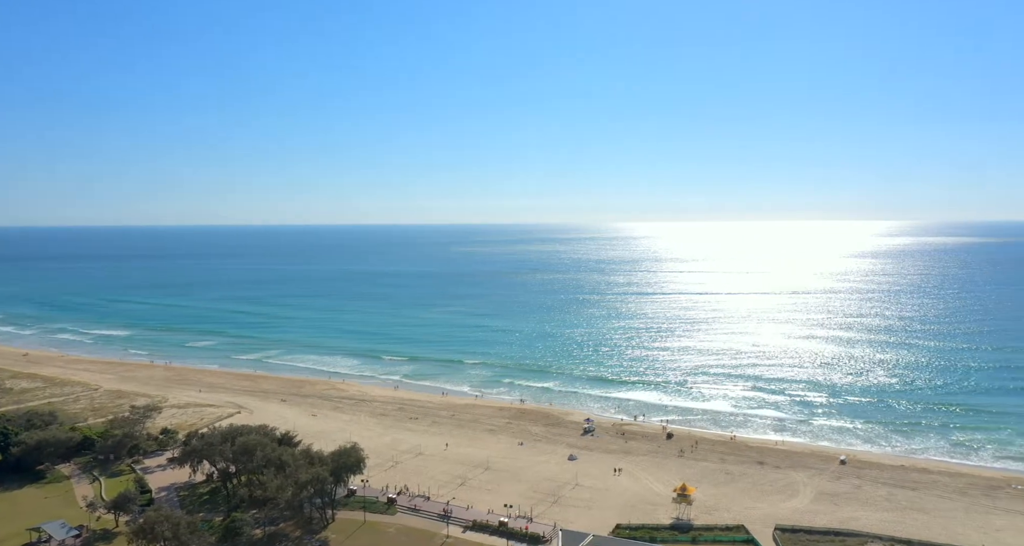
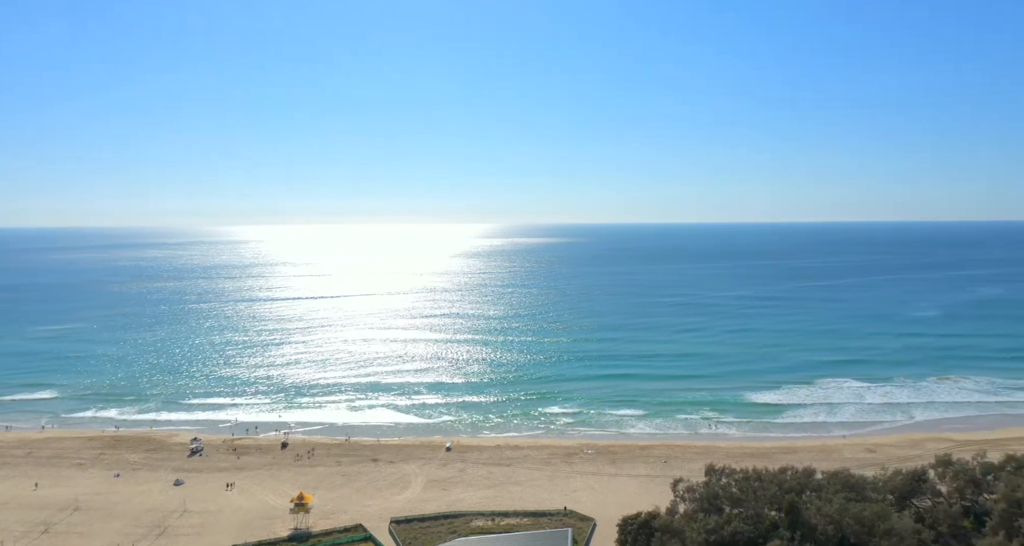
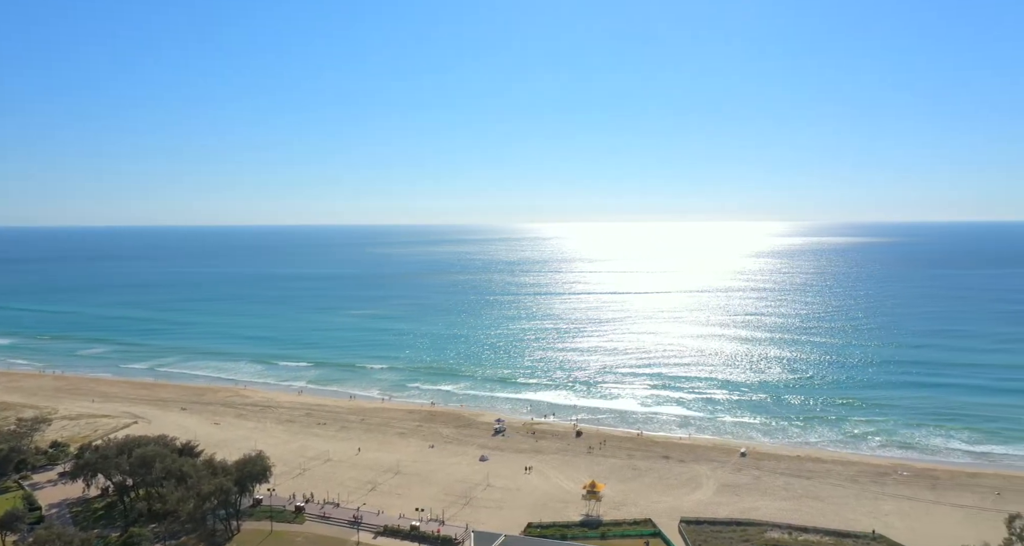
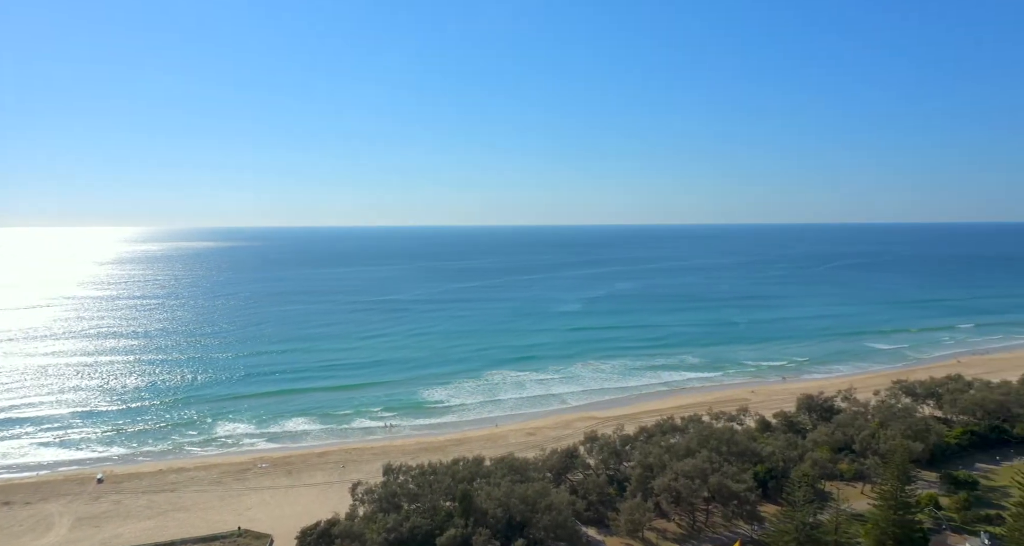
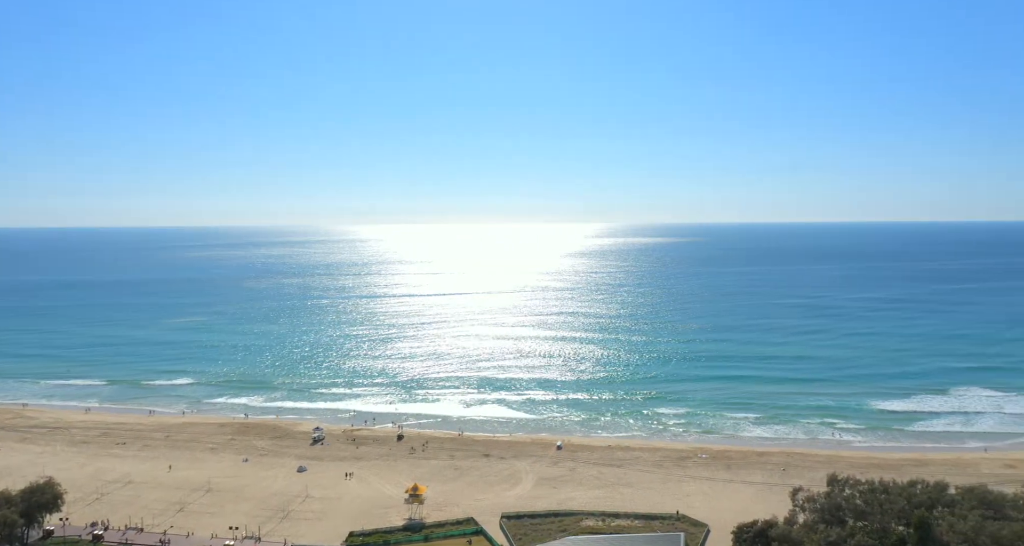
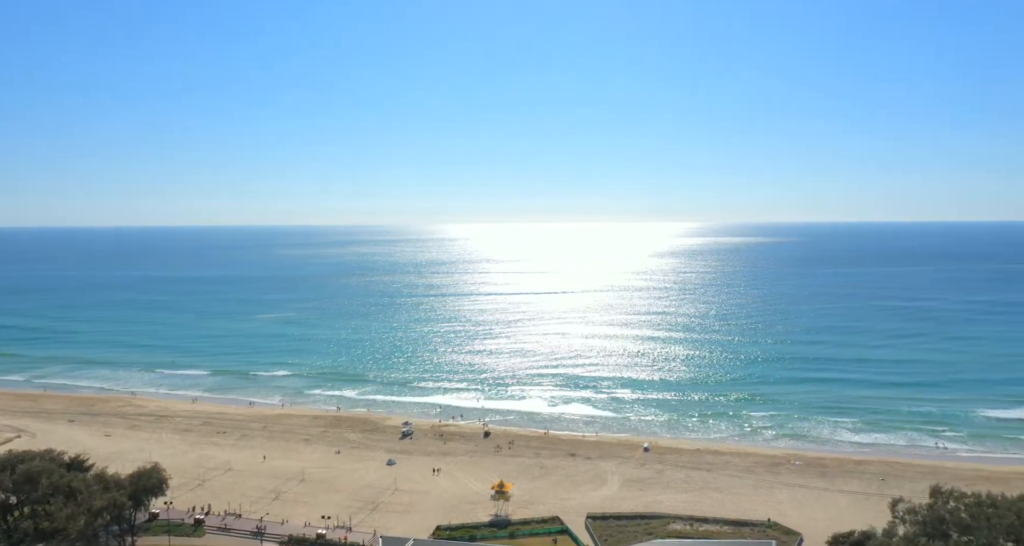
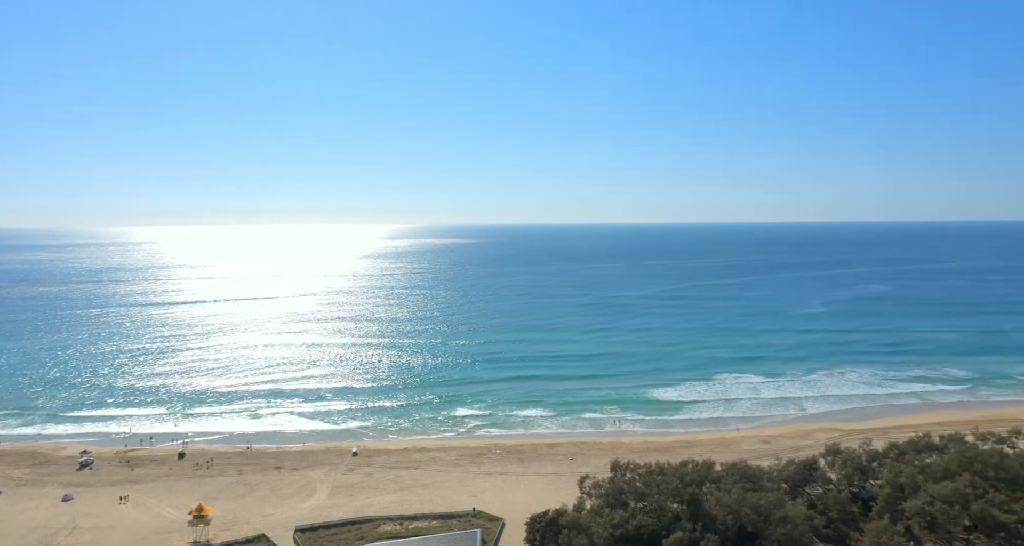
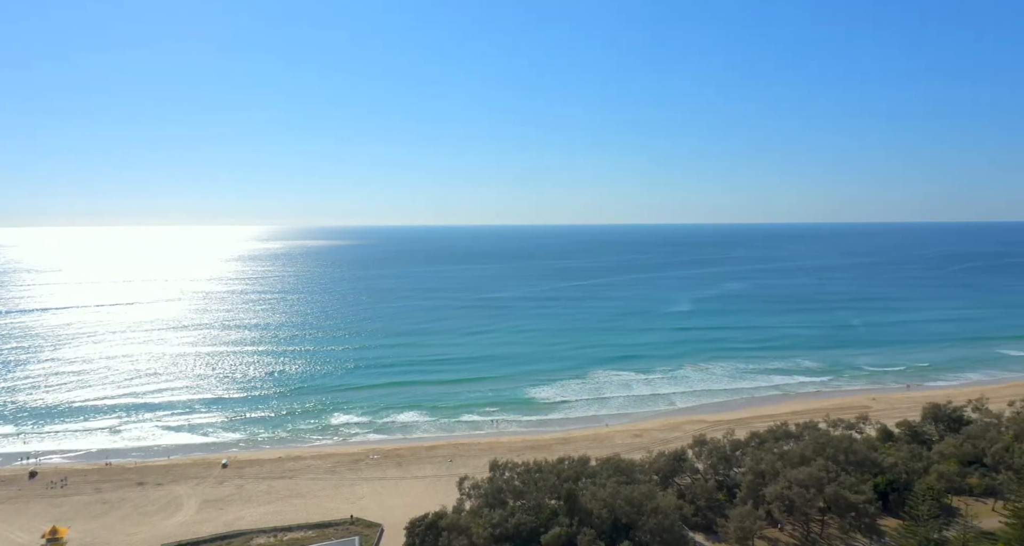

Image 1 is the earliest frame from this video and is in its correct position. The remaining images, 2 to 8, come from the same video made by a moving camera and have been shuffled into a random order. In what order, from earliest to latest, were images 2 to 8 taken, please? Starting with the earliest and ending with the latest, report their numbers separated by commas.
3, 6, 5, 2, 7, 8, 4
